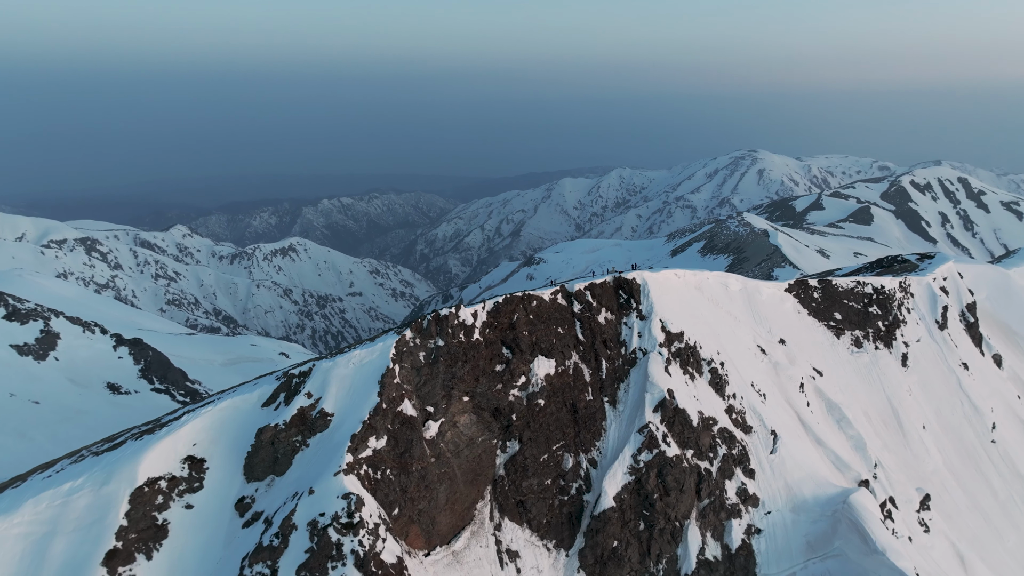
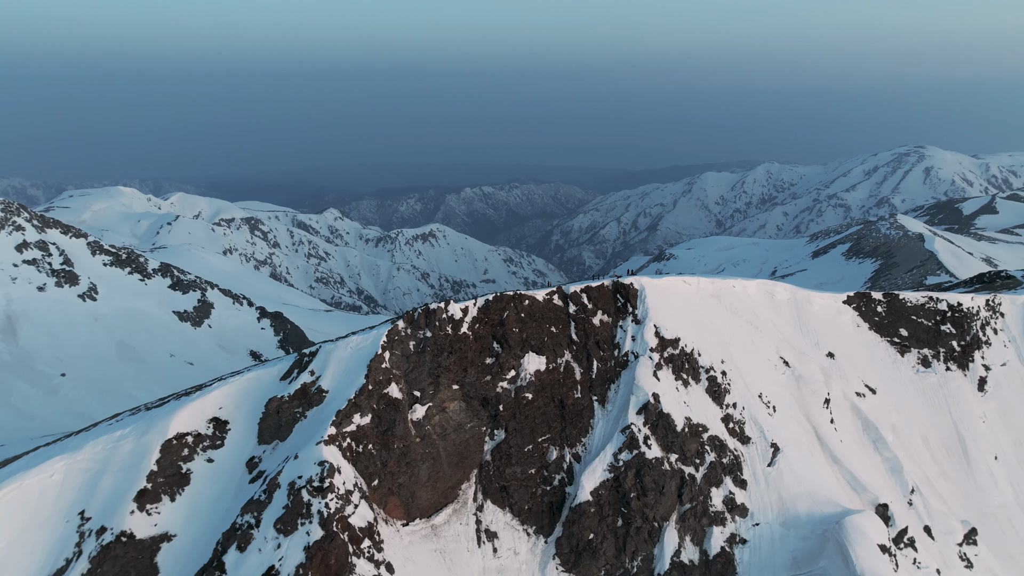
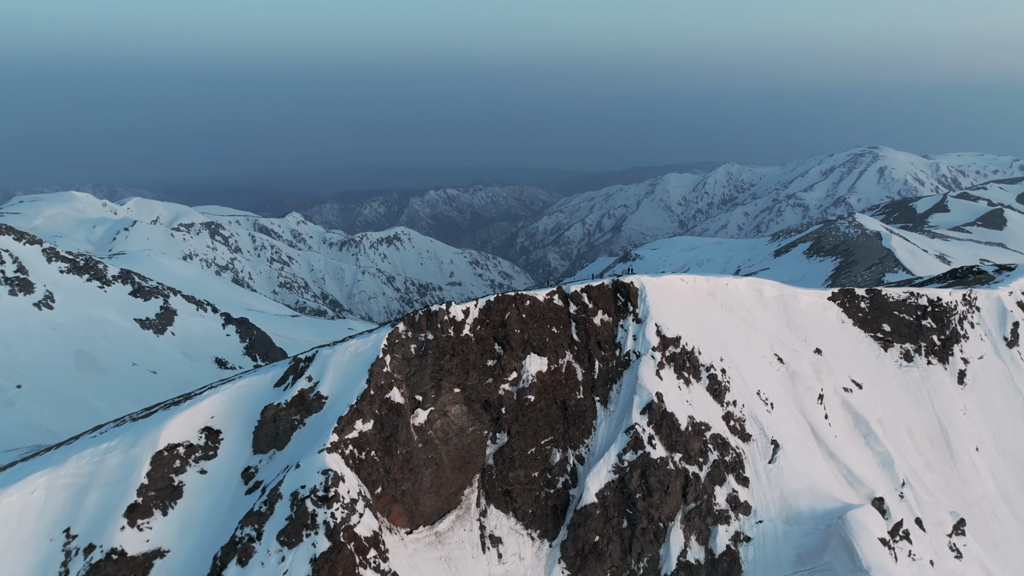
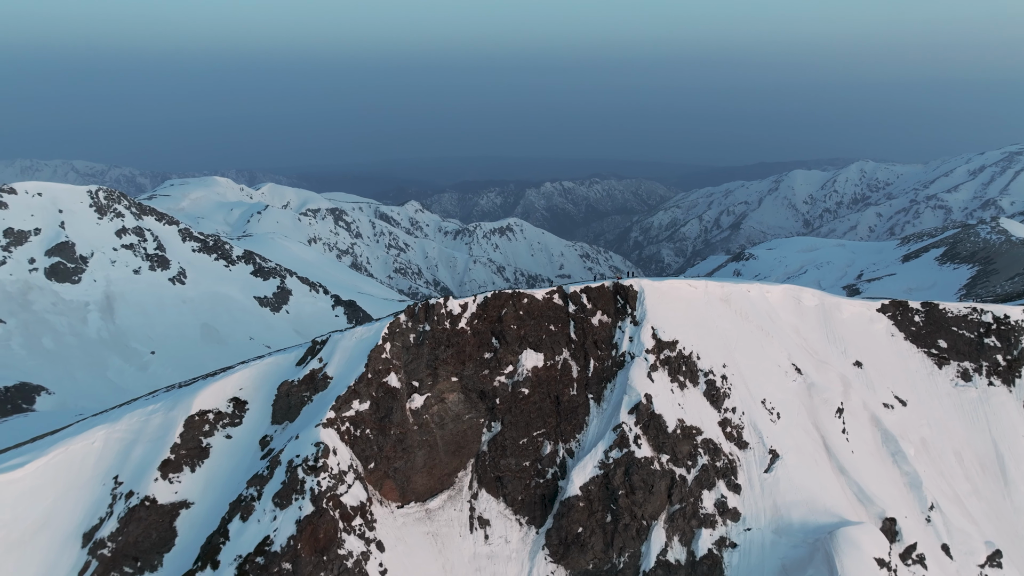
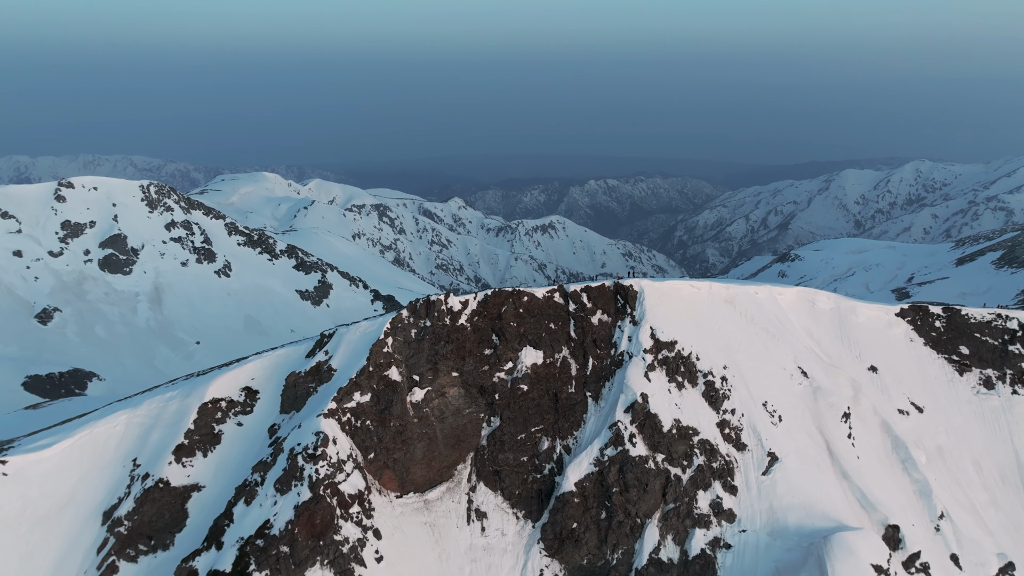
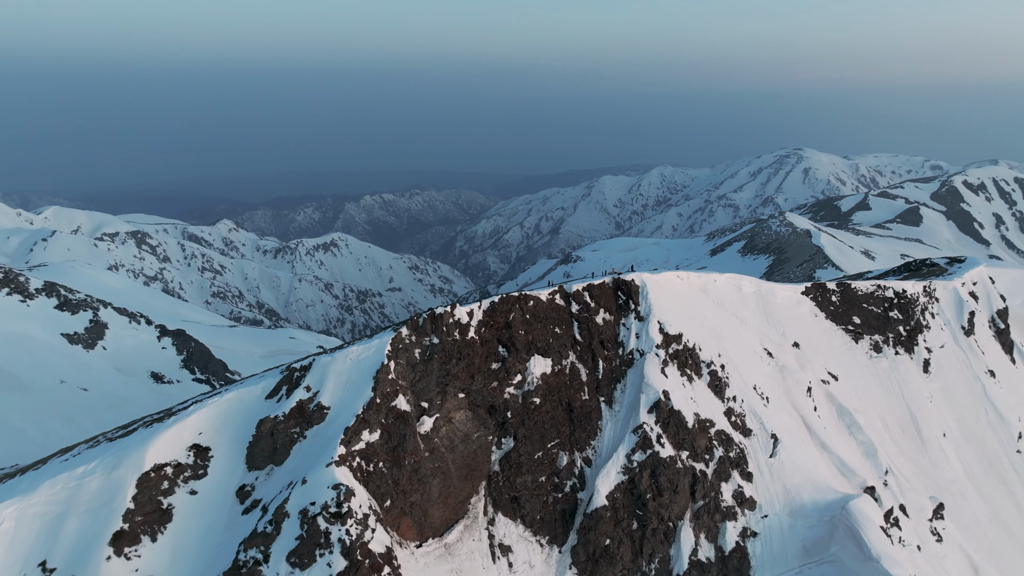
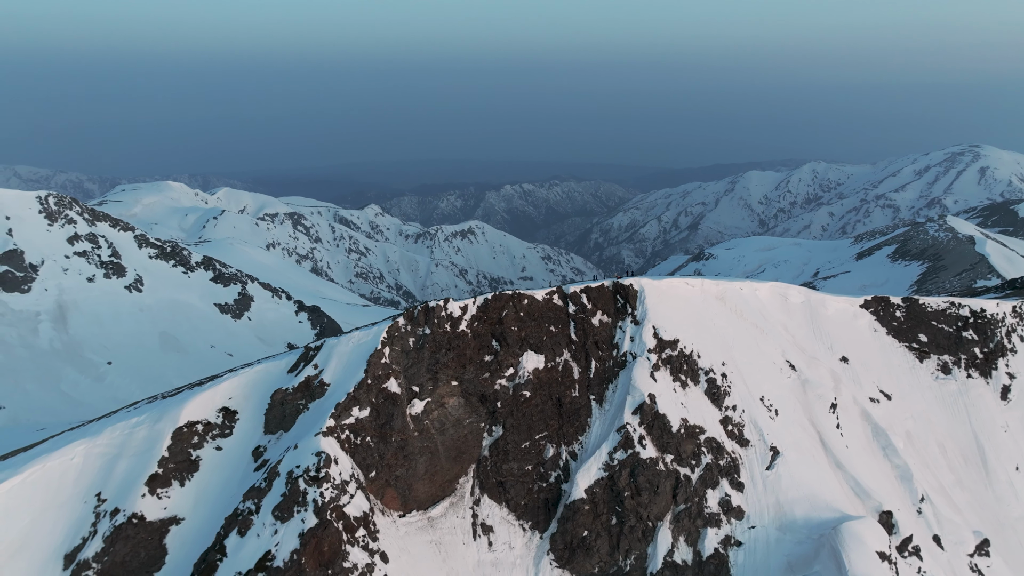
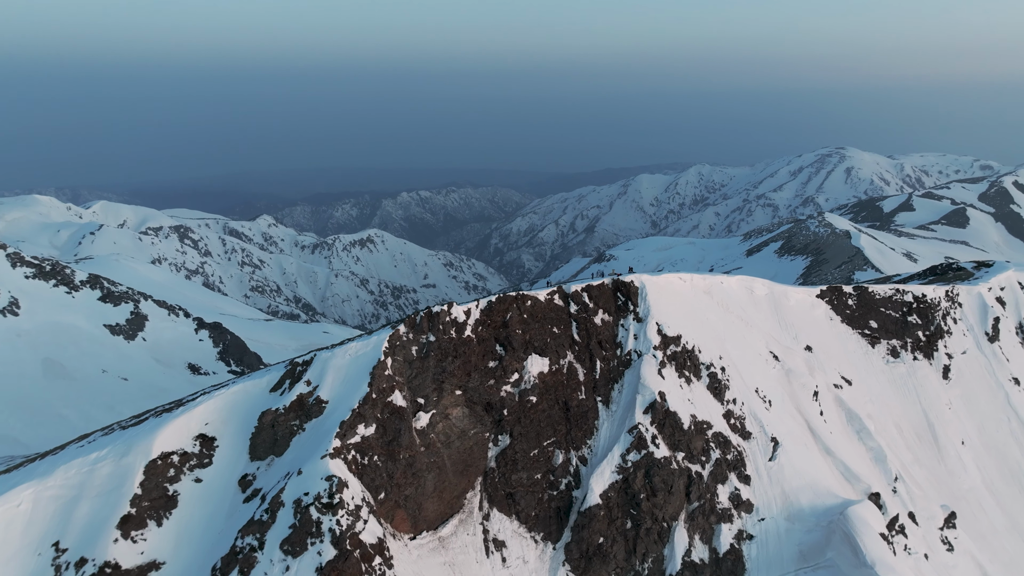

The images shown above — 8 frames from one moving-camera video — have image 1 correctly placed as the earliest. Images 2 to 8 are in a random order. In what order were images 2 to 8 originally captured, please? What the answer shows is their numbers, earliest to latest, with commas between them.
6, 8, 3, 2, 7, 4, 5
